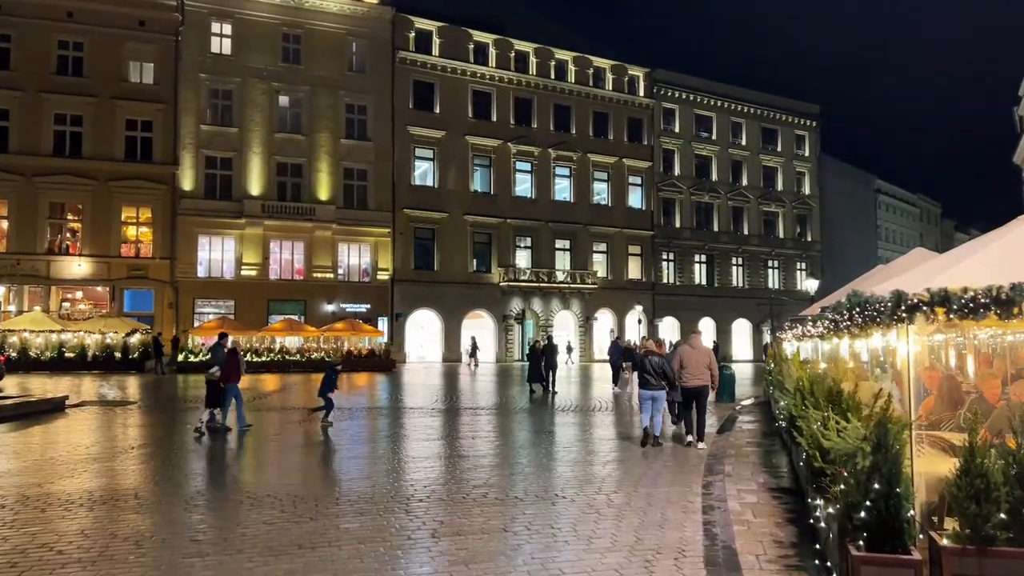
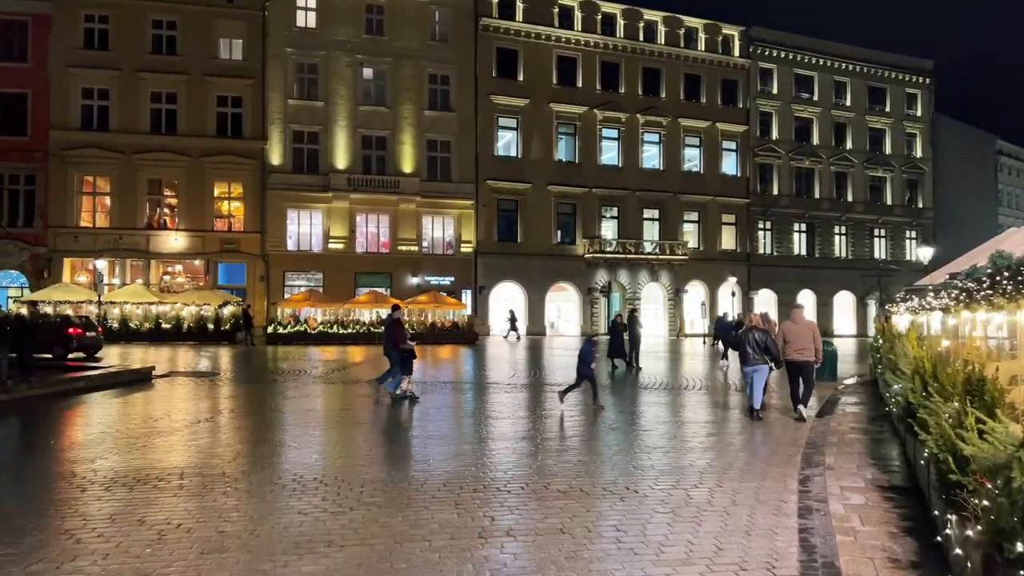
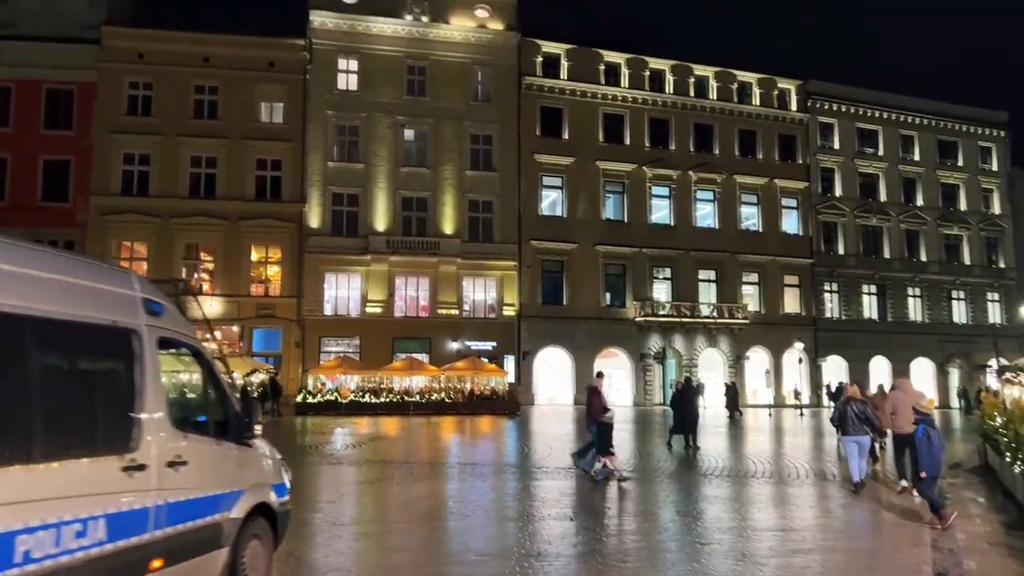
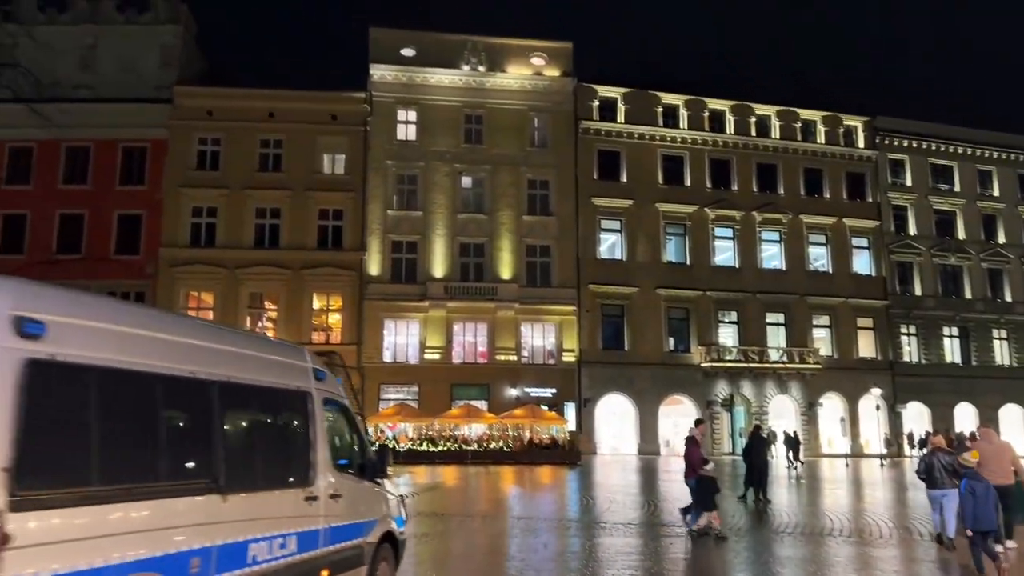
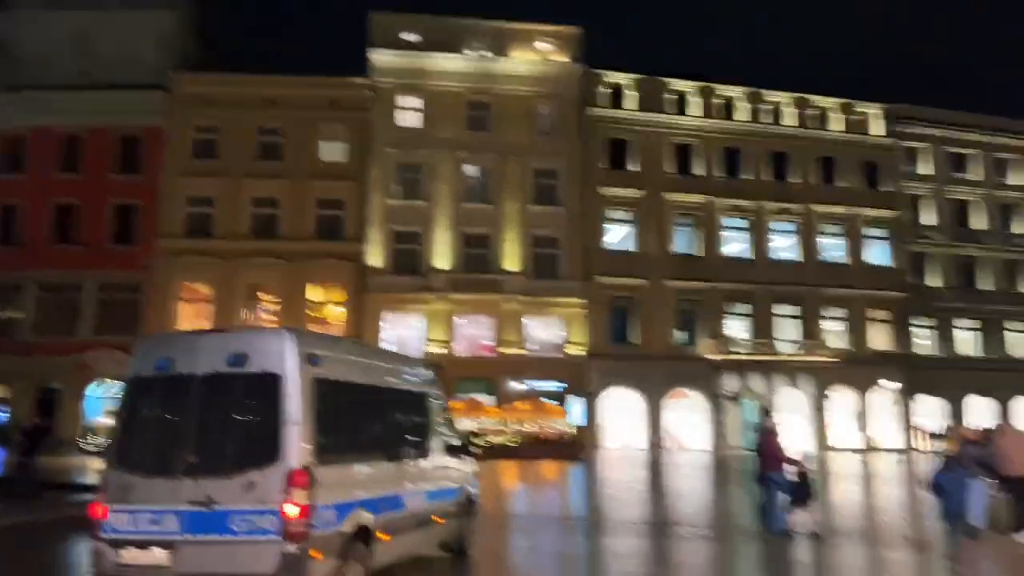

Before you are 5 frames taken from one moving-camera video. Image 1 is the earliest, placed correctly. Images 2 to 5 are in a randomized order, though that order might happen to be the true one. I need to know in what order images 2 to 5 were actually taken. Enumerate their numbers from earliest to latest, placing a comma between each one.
2, 3, 4, 5
